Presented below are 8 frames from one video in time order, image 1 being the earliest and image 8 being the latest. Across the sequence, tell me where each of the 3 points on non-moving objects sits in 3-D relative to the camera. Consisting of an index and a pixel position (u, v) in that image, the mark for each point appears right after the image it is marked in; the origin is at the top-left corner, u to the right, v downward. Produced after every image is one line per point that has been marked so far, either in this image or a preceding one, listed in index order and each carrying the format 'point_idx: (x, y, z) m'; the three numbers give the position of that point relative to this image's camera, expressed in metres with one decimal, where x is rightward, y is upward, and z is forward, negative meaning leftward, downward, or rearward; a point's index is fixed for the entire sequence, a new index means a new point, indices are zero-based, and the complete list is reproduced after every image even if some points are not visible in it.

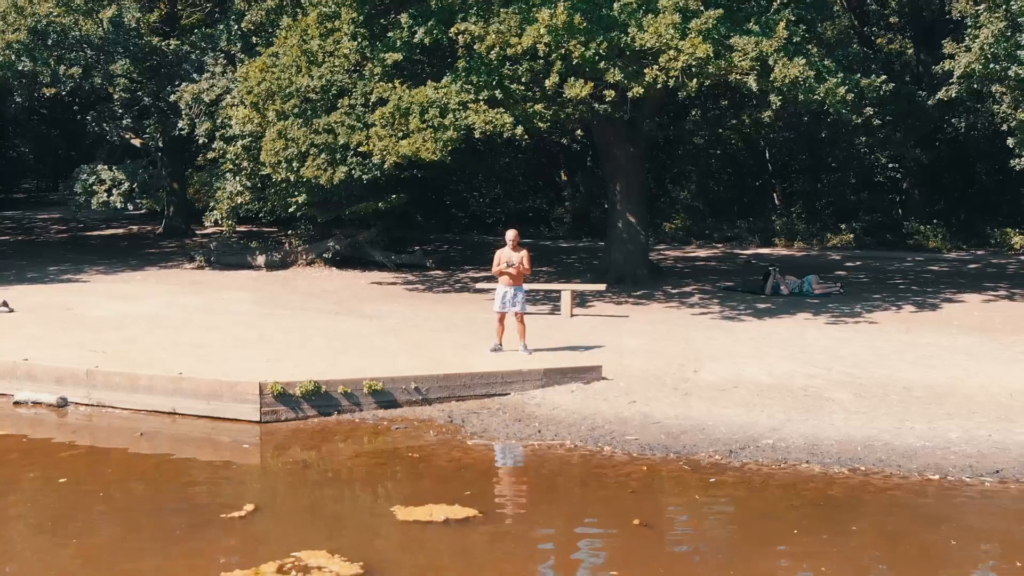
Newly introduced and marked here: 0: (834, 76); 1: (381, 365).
0: (+3.2, +2.1, +10.4) m
1: (-1.0, -0.7, +8.5) m
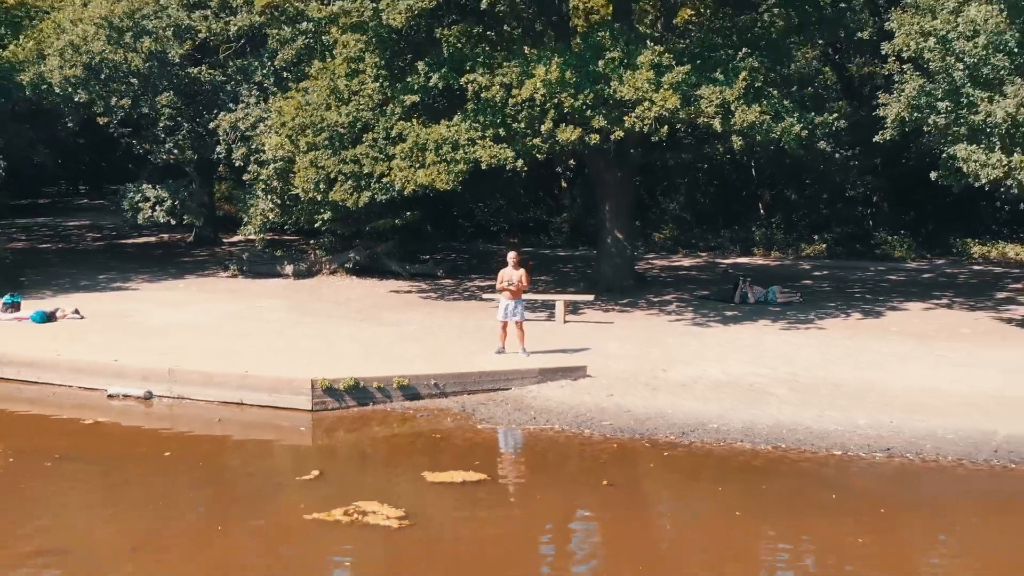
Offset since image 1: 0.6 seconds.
0: (+3.3, +2.0, +12.1) m
1: (-1.0, -0.8, +10.3) m
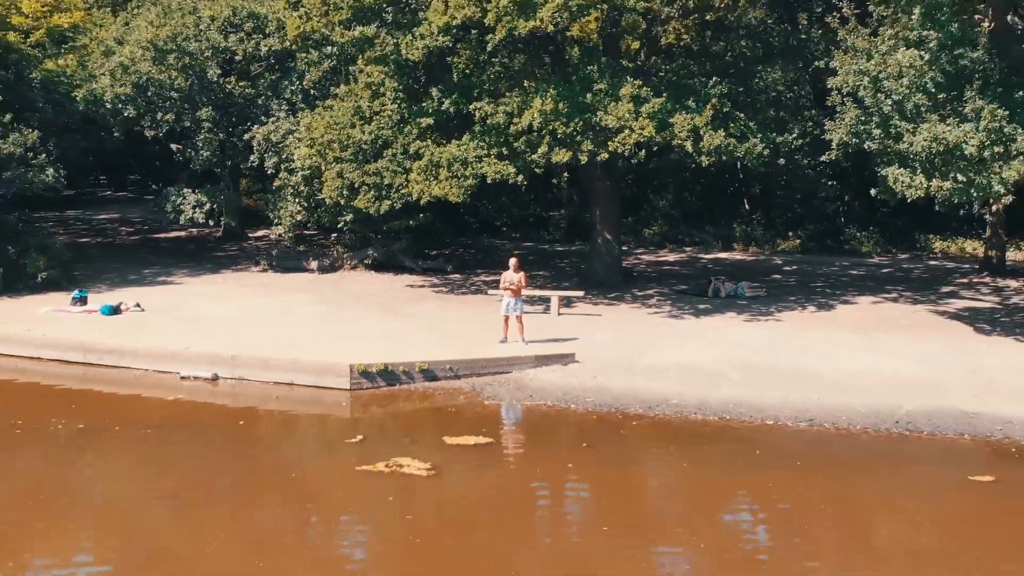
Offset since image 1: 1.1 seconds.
0: (+3.3, +2.0, +14.0) m
1: (-1.0, -0.8, +12.3) m
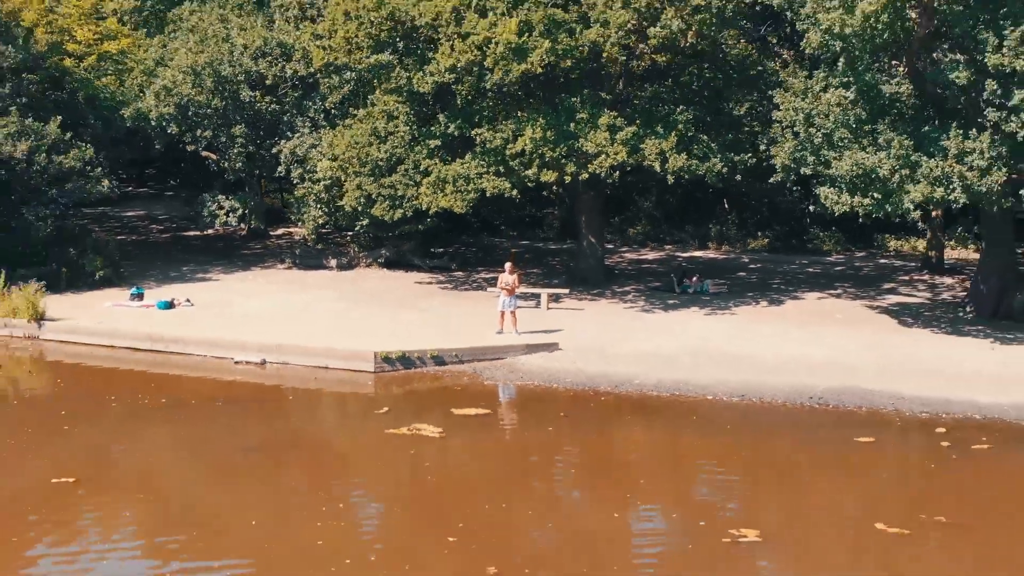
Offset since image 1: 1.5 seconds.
0: (+3.2, +2.1, +16.5) m
1: (-1.1, -0.8, +14.7) m
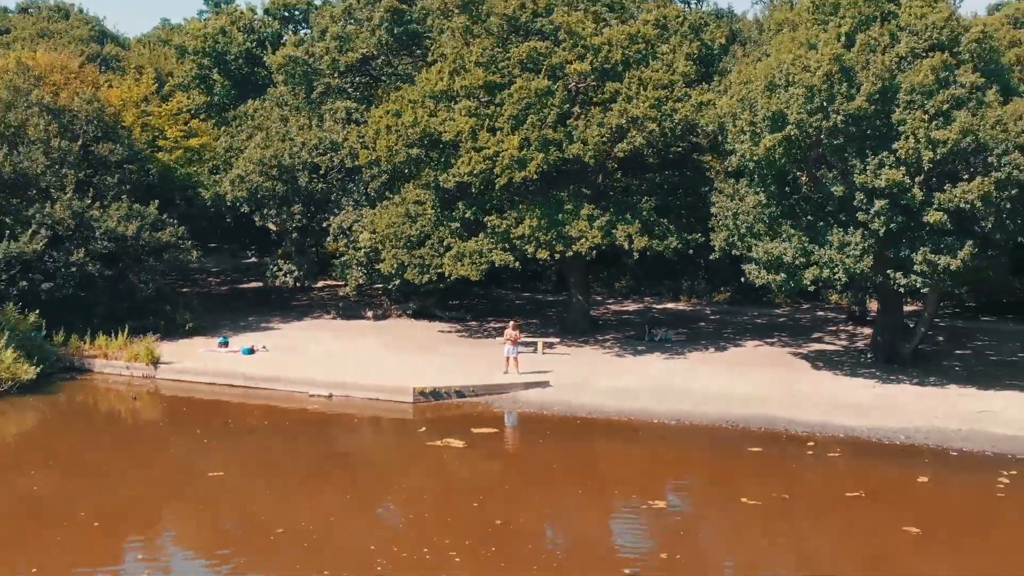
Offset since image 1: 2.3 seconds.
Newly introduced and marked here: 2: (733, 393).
0: (+3.3, +1.1, +21.3) m
1: (-1.0, -1.7, +19.5) m
2: (+3.9, -1.9, +18.7) m
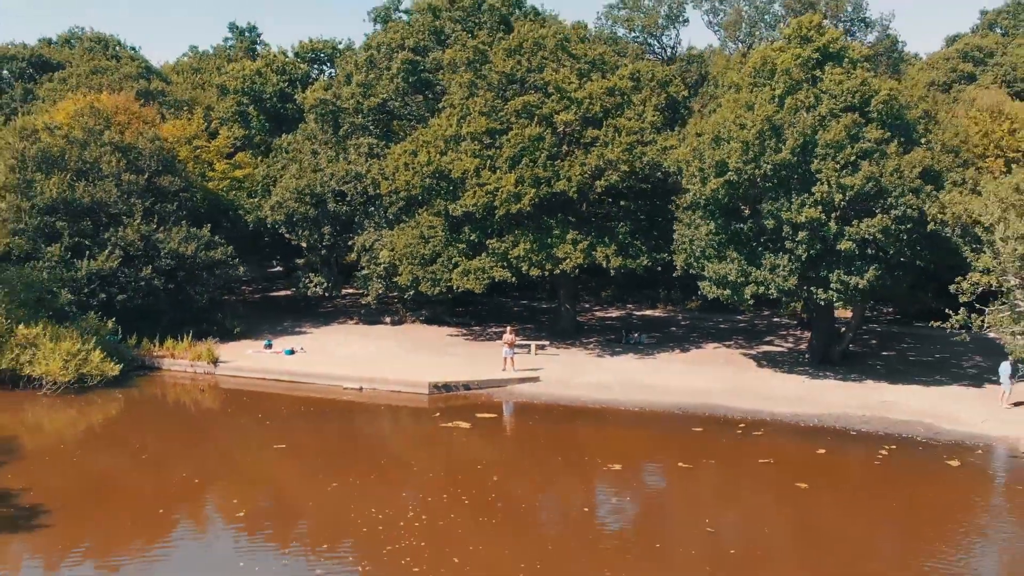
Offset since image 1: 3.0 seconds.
0: (+3.2, +0.8, +25.6) m
1: (-1.1, -2.0, +23.8) m
2: (+3.9, -2.1, +23.0) m
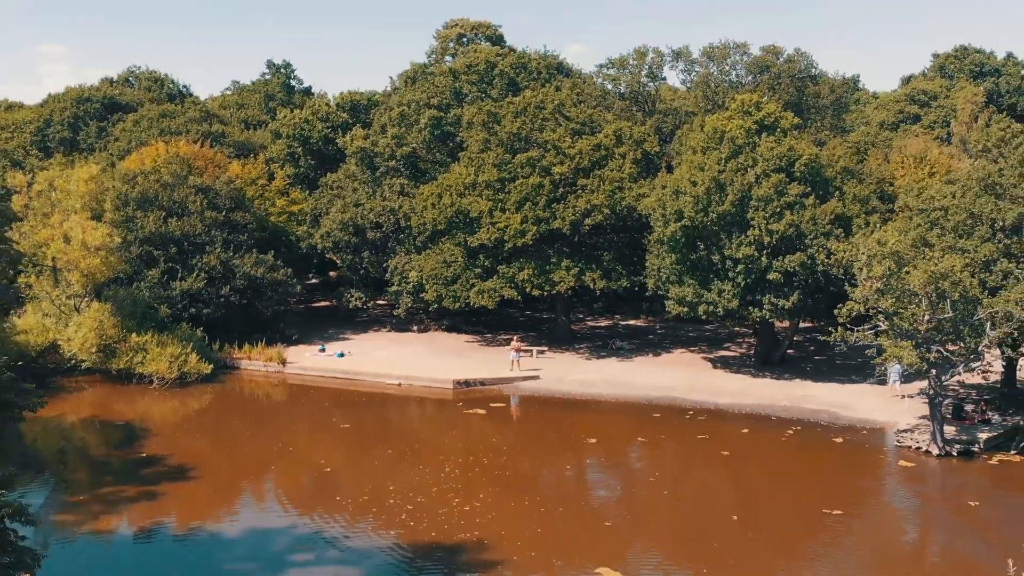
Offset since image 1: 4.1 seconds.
0: (+3.4, +0.2, +32.1) m
1: (-0.9, -2.5, +30.4) m
2: (+4.0, -2.7, +29.5) m
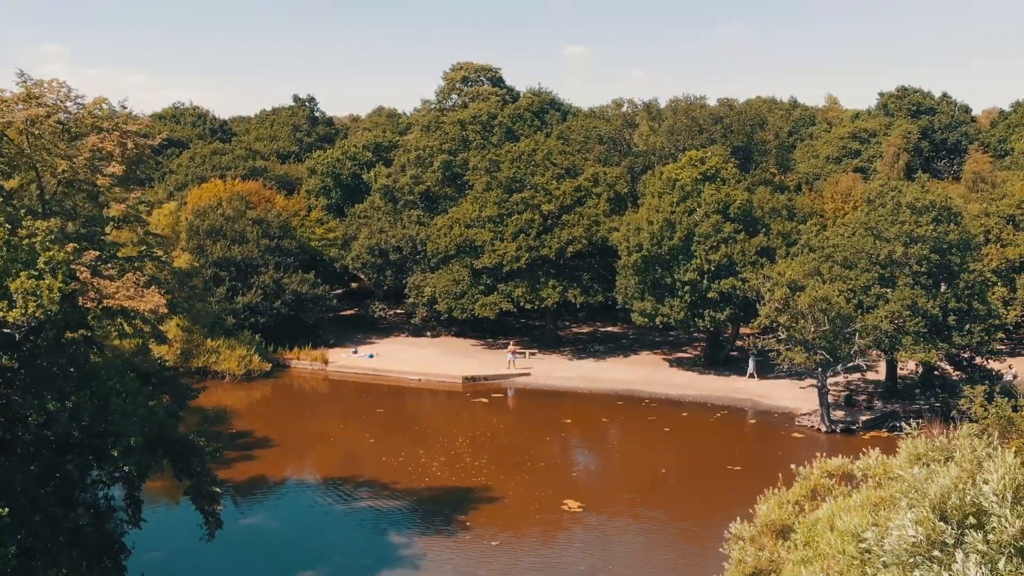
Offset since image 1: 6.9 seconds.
0: (+3.3, -0.3, +40.0) m
1: (-1.0, -3.1, +38.3) m
2: (+3.9, -3.2, +37.3) m
